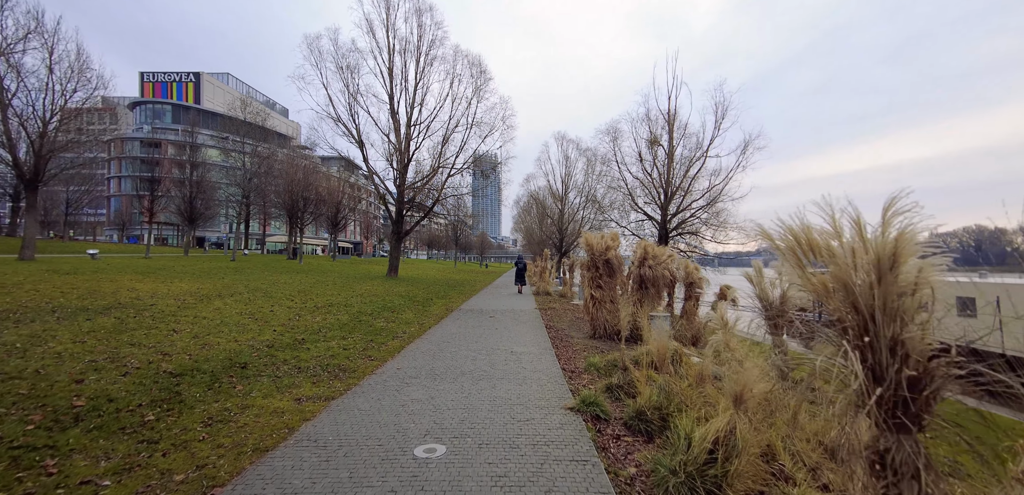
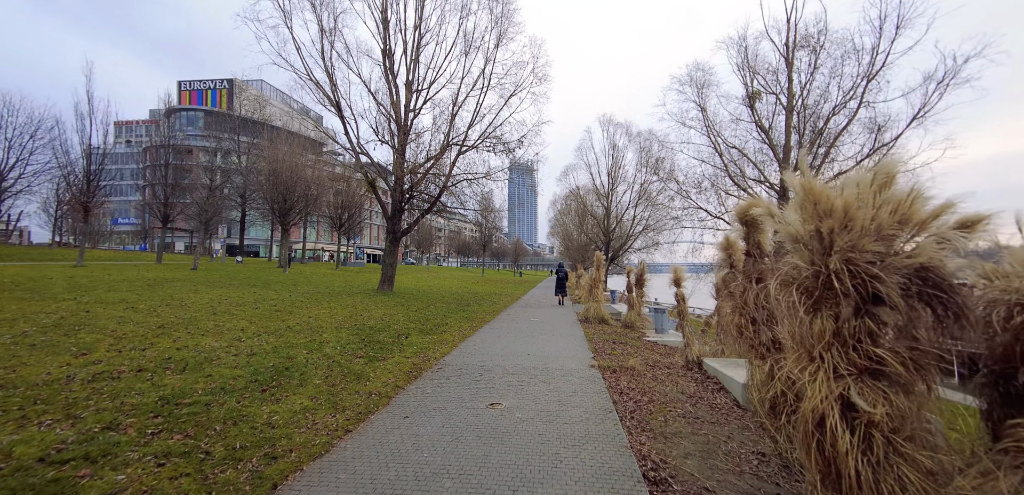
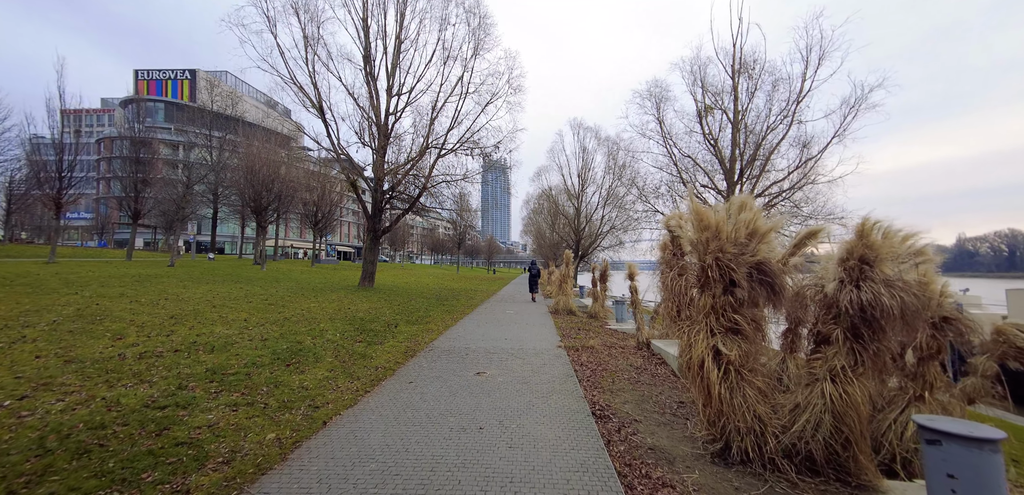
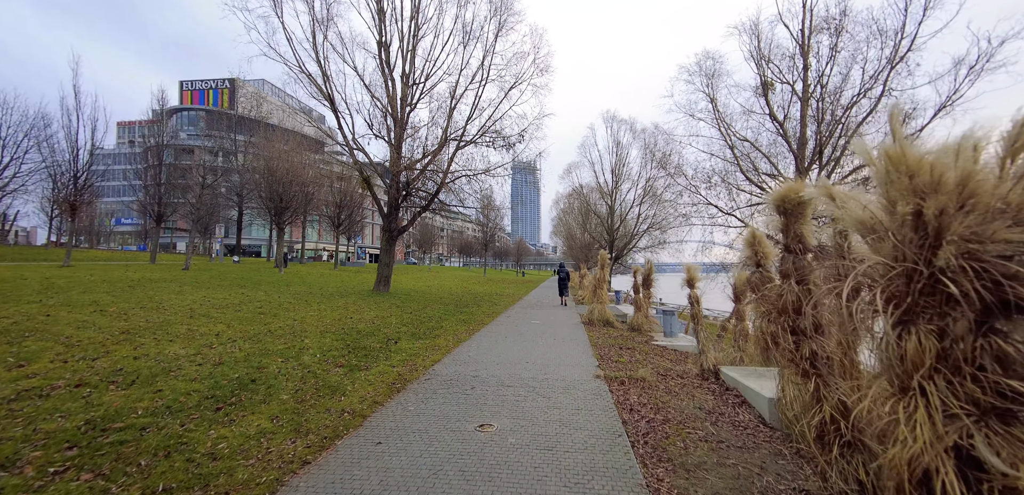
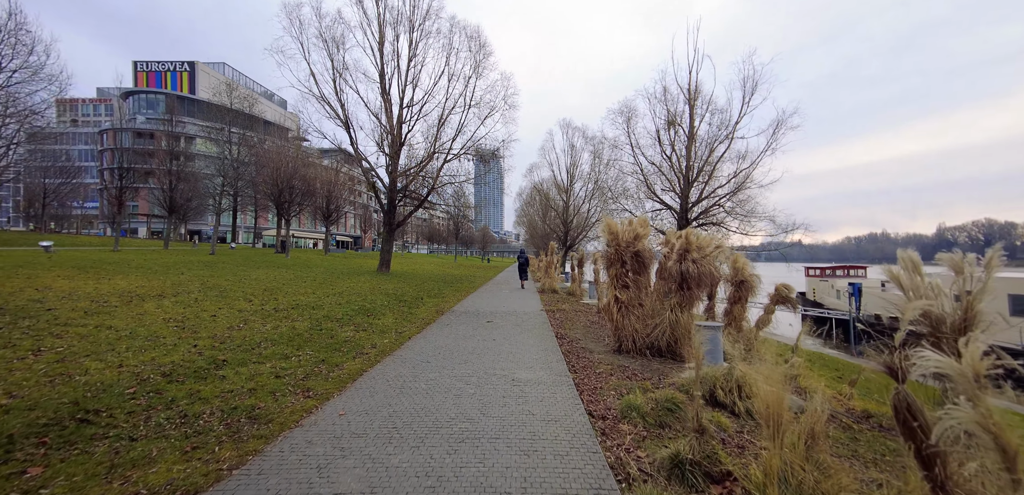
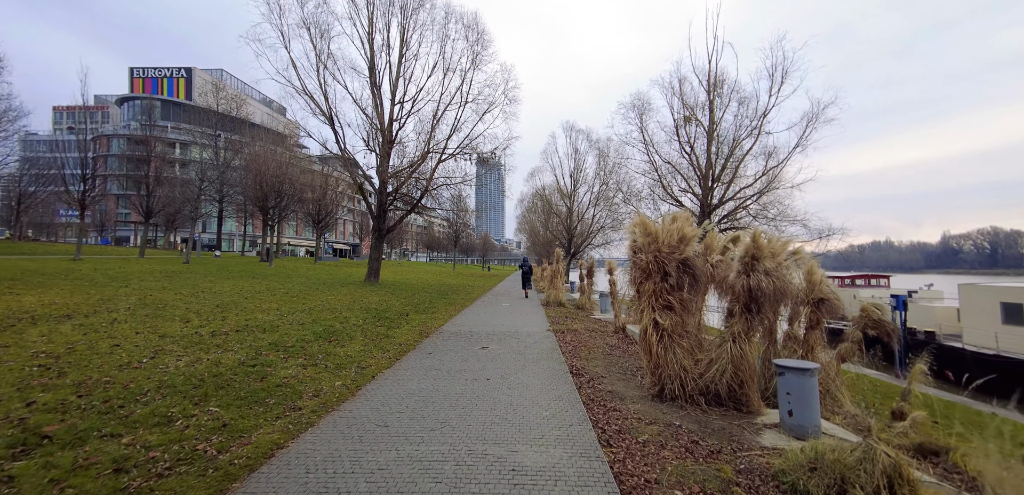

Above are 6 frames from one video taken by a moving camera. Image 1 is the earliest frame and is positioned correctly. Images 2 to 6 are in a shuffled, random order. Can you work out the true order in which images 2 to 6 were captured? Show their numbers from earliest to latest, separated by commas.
5, 6, 3, 2, 4
